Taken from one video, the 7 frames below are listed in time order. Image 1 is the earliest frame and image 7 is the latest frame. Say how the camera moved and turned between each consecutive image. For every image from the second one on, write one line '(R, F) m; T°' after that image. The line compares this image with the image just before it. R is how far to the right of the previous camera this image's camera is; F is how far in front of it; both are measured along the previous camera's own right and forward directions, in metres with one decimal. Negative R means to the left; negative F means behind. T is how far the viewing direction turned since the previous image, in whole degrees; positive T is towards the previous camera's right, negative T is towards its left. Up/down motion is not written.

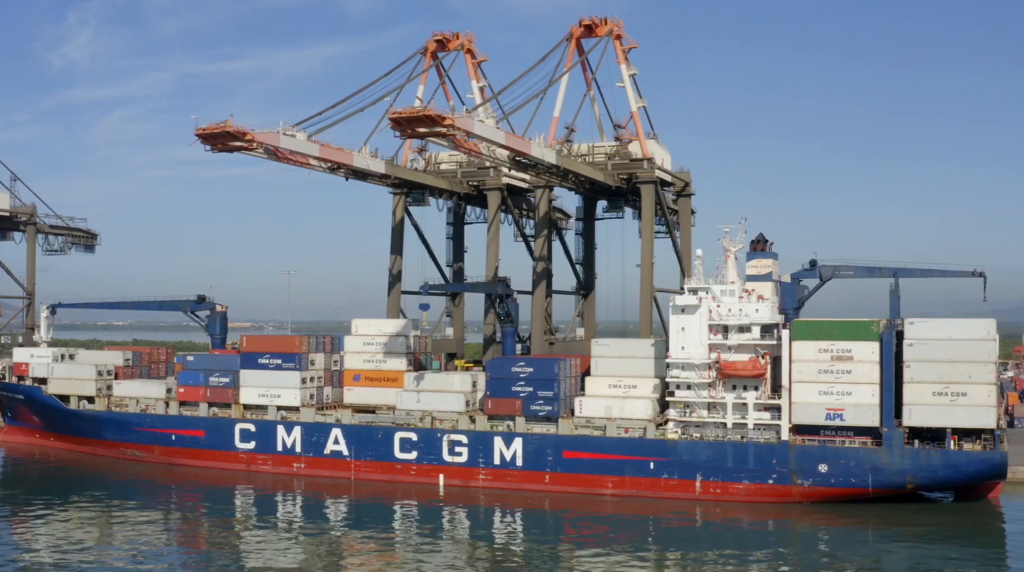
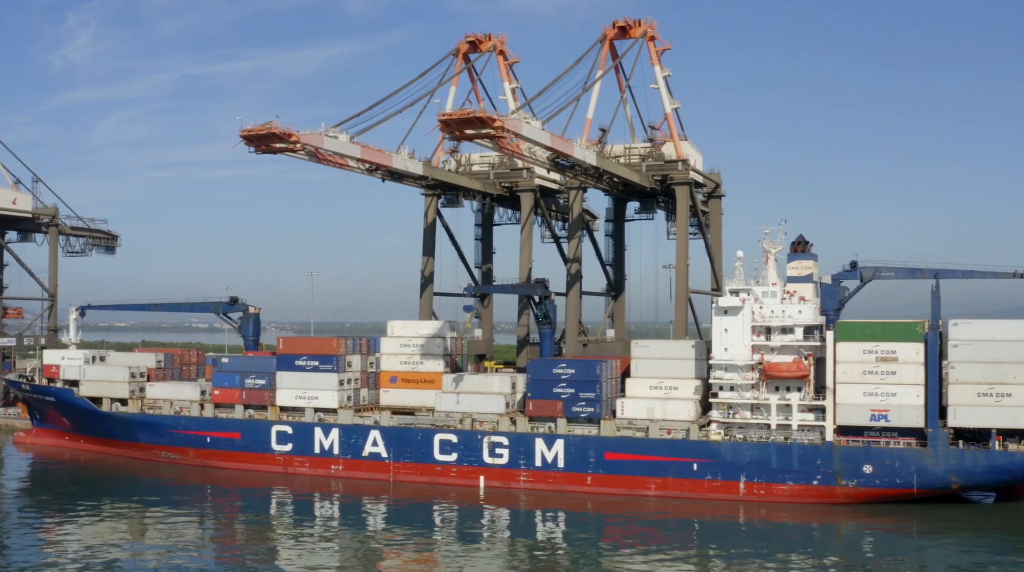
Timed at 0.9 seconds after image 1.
(-1.6, 0.0) m; 0°
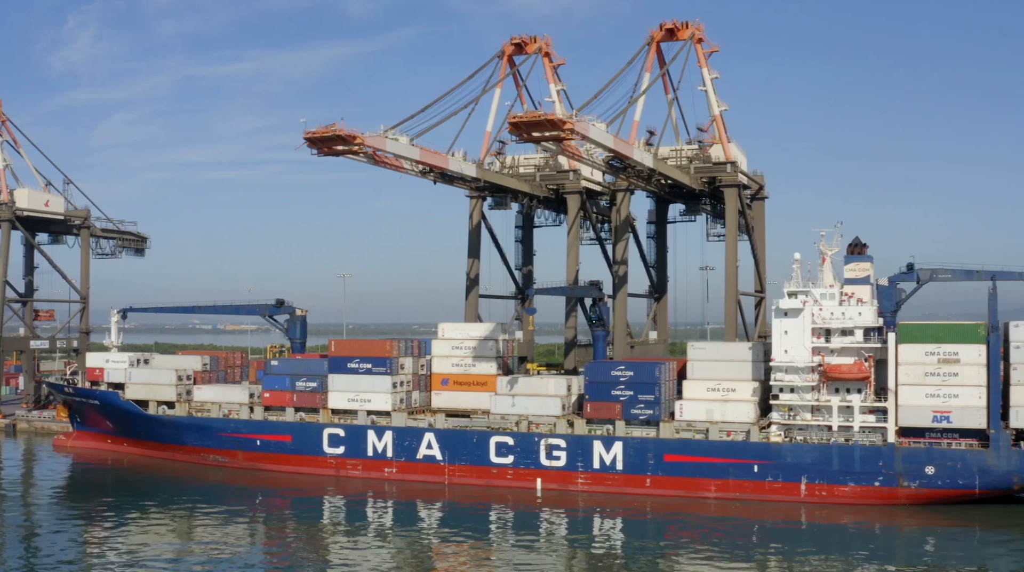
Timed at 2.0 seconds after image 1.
(-2.2, 0.0) m; +1°
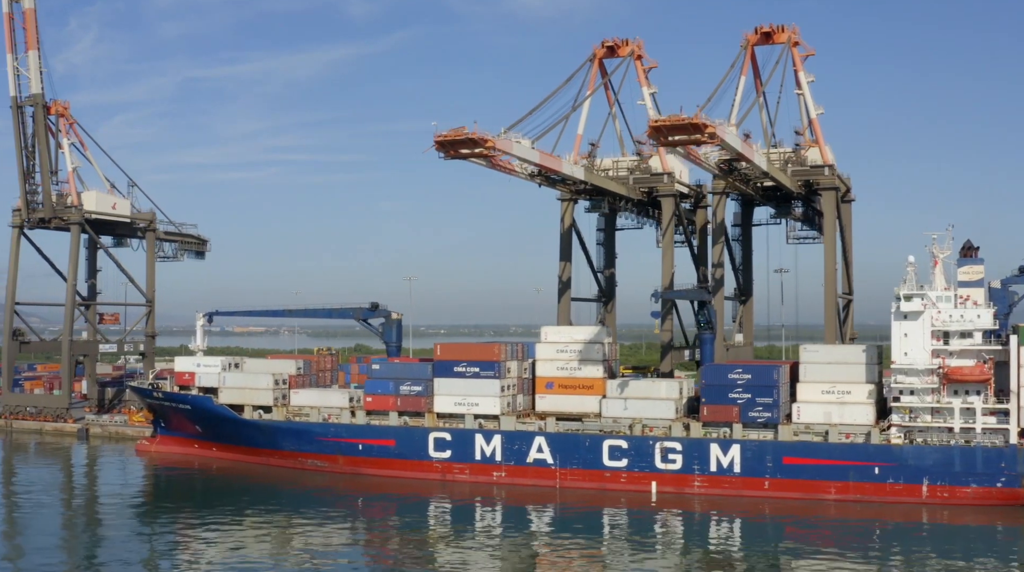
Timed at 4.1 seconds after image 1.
(-4.5, +0.1) m; +1°
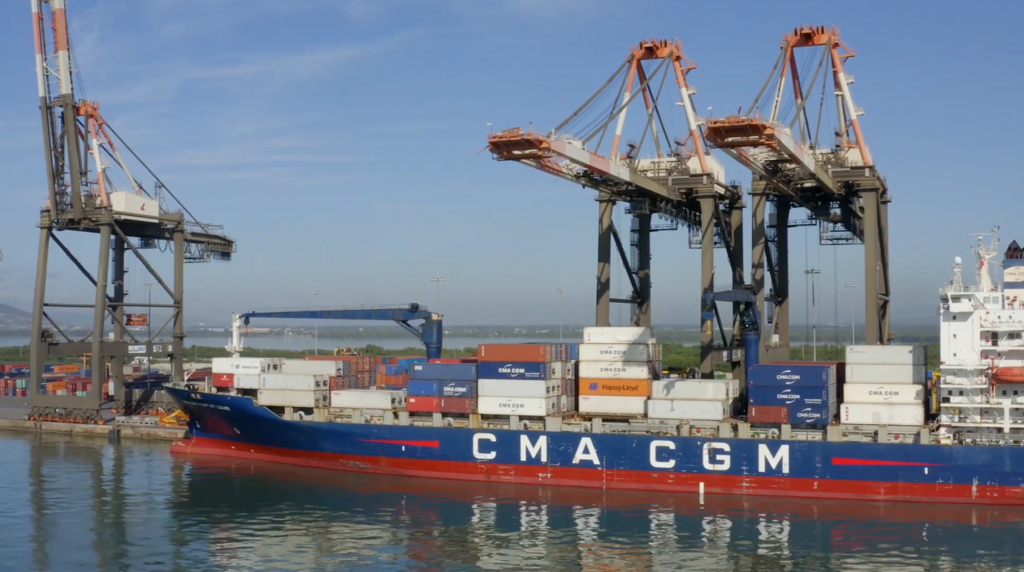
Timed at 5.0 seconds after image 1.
(-1.9, 0.0) m; +1°
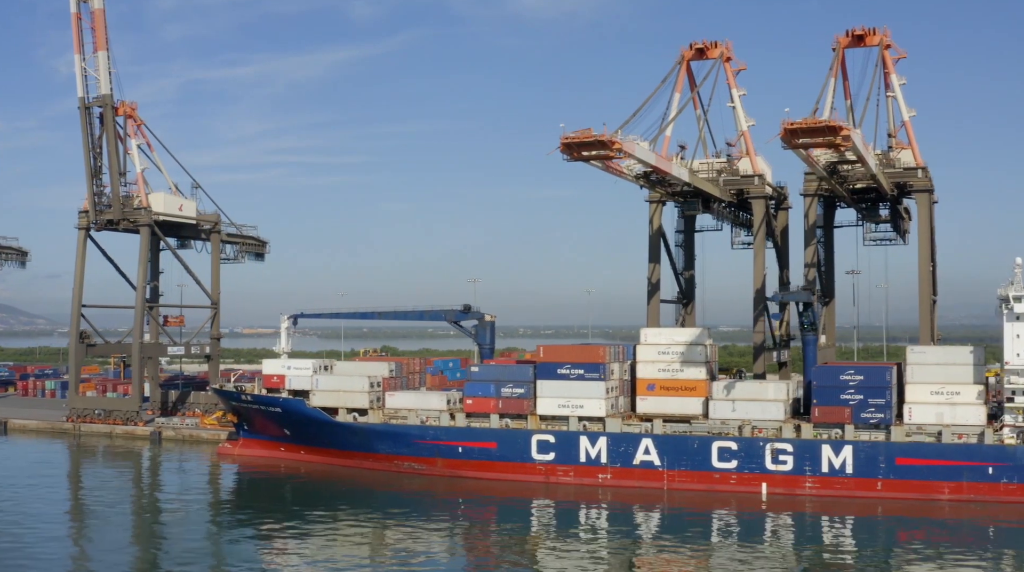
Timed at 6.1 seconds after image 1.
(-2.5, 0.0) m; +1°
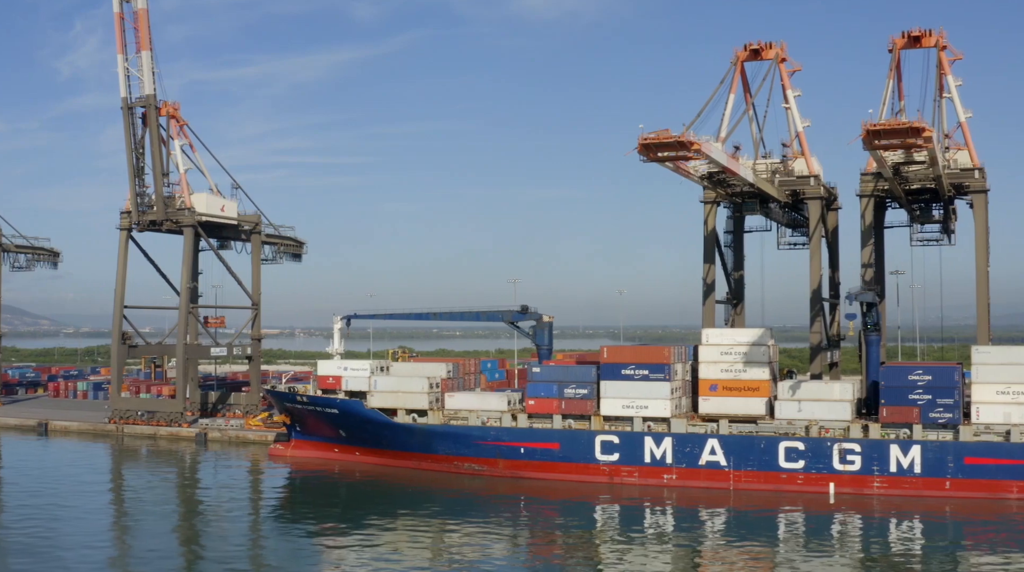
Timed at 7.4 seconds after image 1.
(-2.7, 0.0) m; +1°
